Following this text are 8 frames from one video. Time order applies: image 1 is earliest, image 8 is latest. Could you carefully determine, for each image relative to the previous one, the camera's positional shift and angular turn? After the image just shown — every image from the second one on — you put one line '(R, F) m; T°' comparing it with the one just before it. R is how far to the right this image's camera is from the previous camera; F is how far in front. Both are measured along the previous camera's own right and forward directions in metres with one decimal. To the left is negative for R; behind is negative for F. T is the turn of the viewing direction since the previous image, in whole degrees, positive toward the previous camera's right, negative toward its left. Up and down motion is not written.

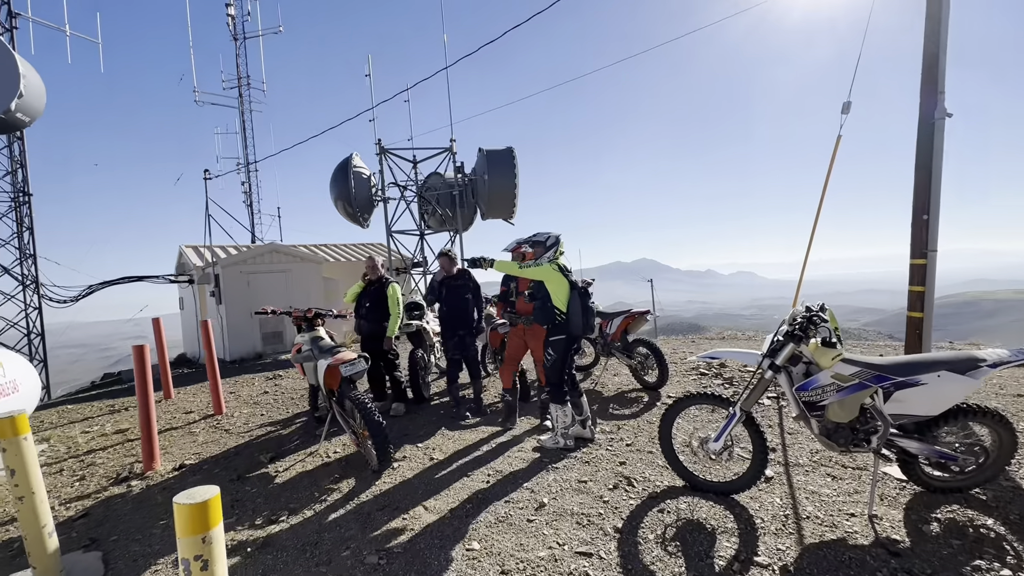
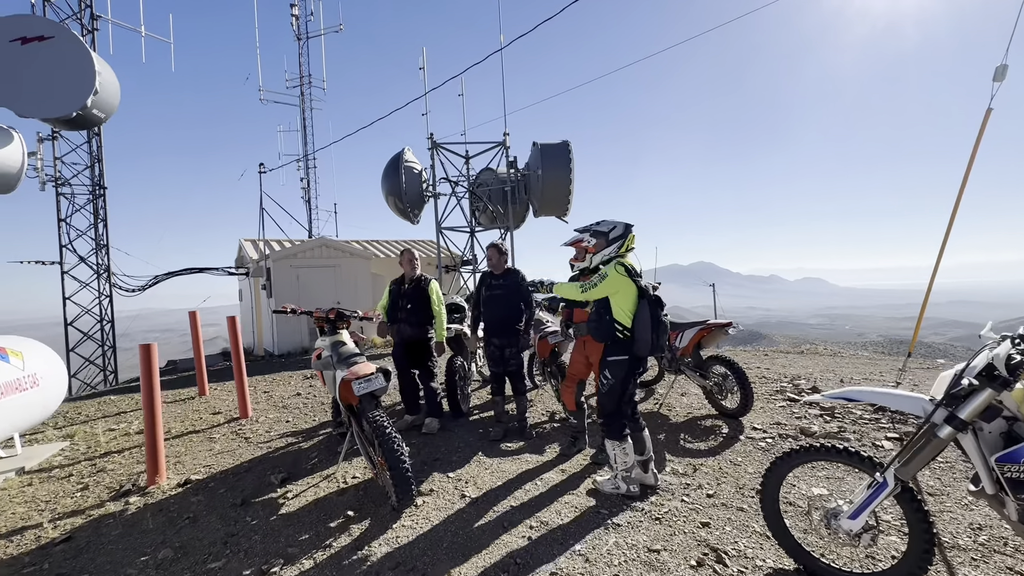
(0.0, +0.8) m; -6°
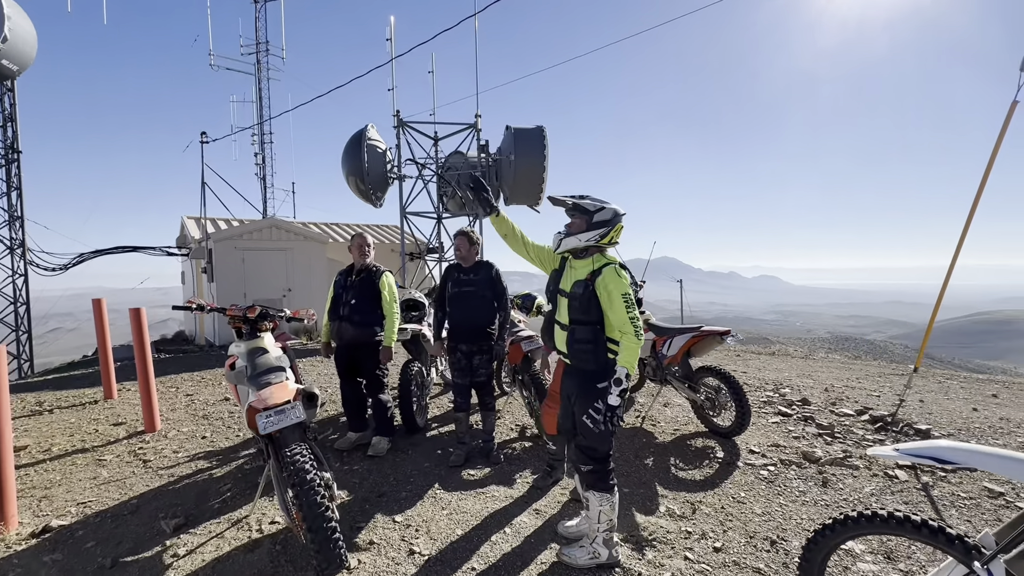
(0.0, +0.8) m; +4°
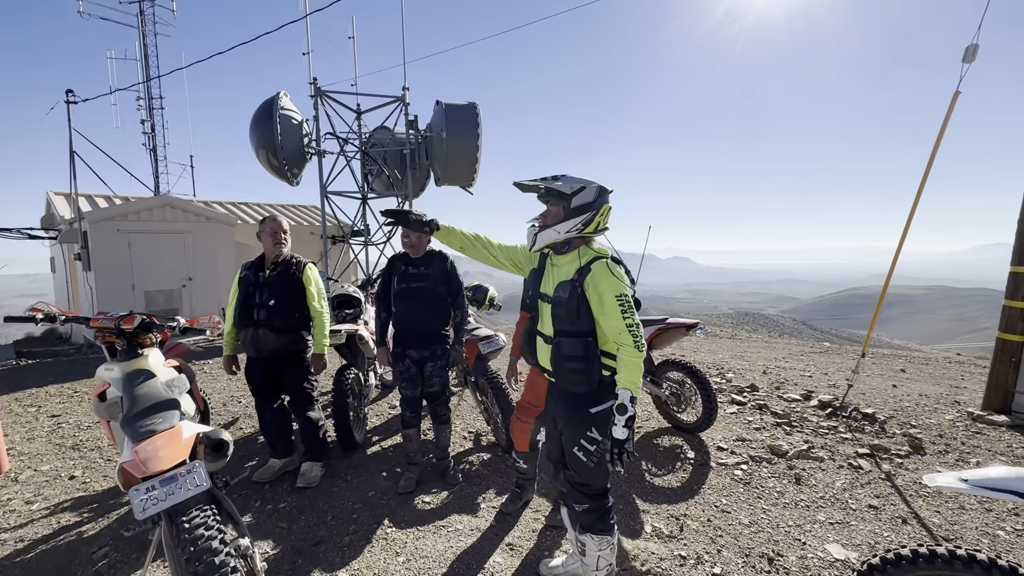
(-0.2, +0.5) m; +9°
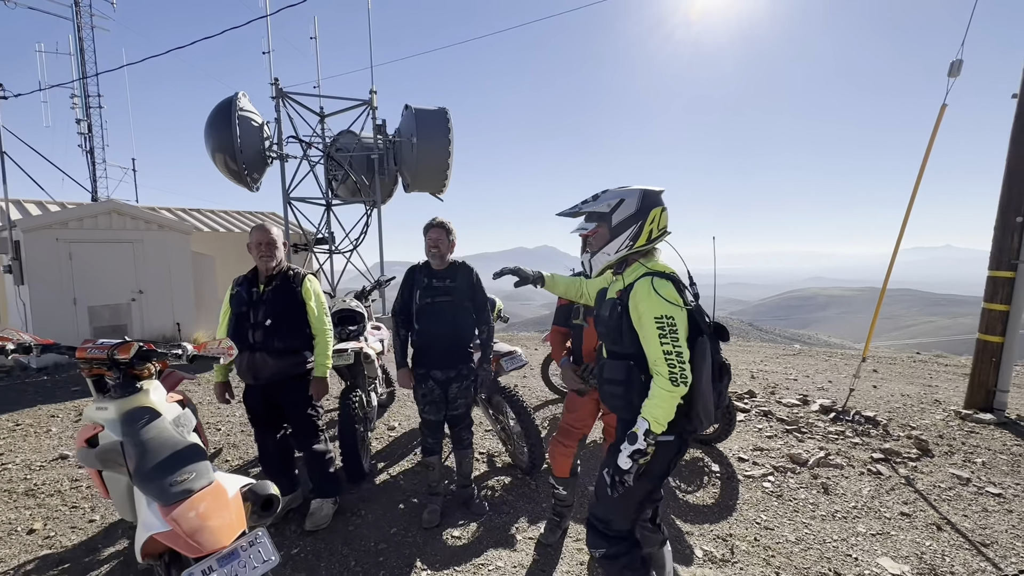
(-0.5, +0.2) m; +5°
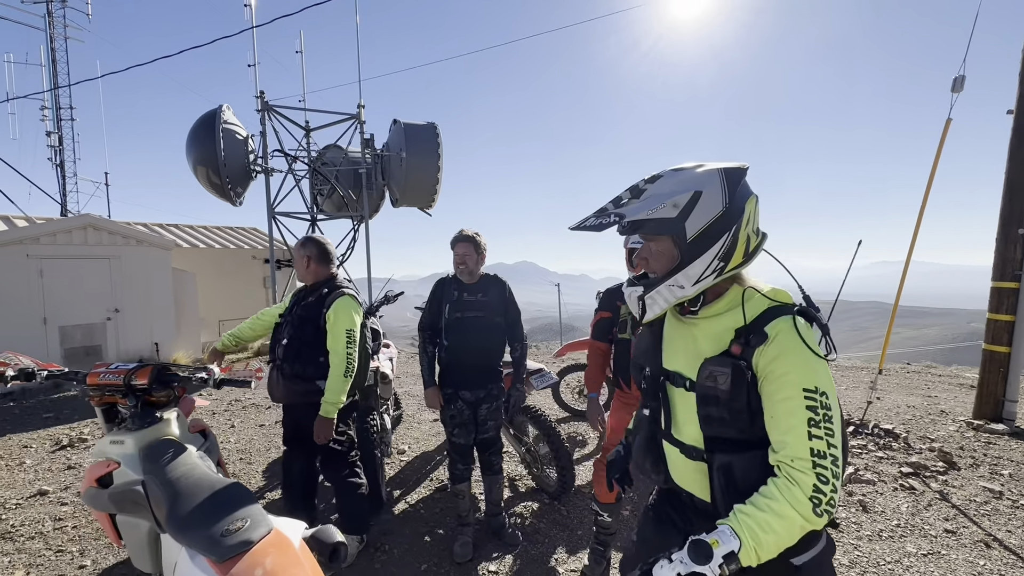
(-0.3, +0.2) m; +2°
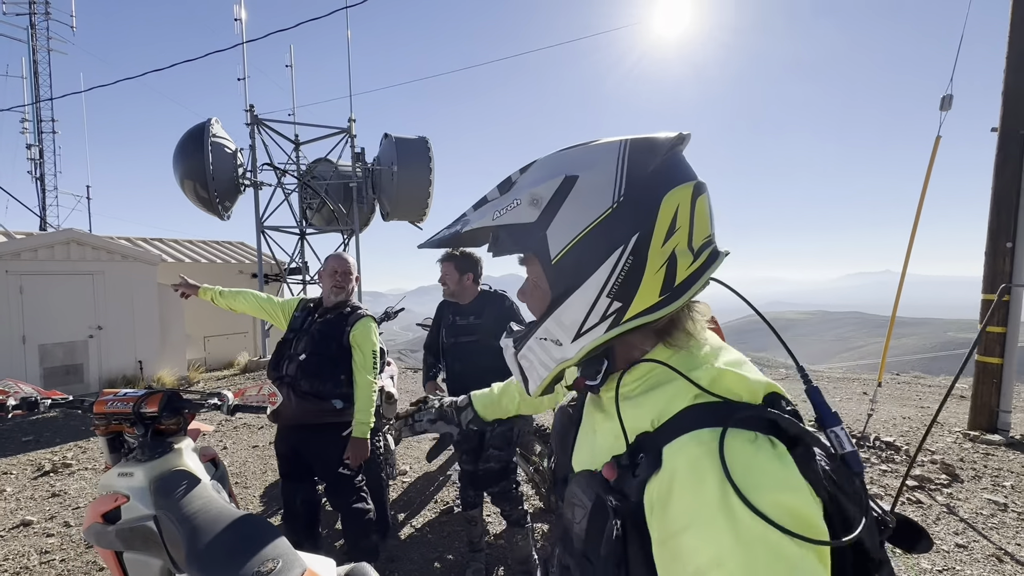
(-0.1, 0.0) m; +2°
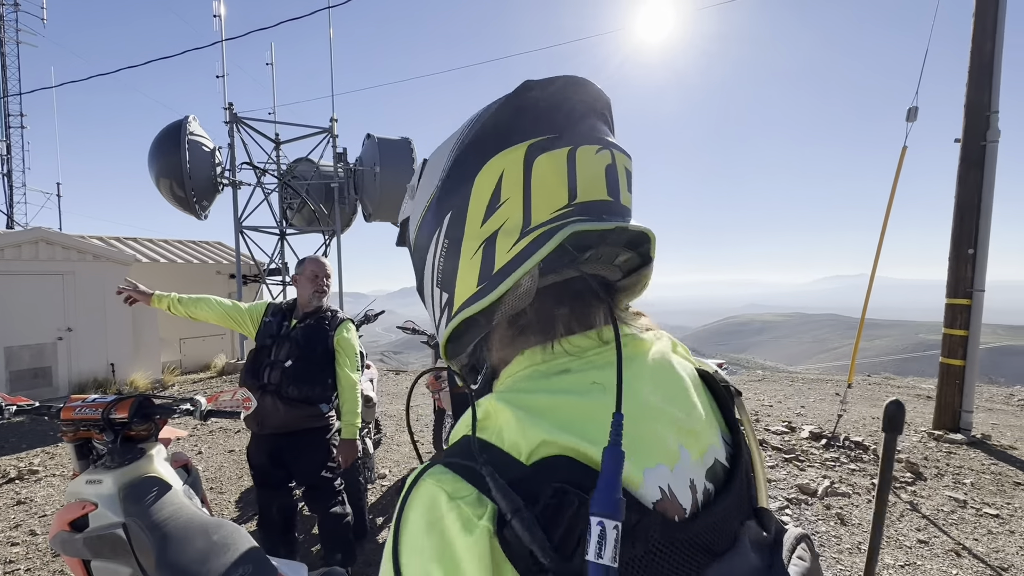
(0.0, 0.0) m; +2°
